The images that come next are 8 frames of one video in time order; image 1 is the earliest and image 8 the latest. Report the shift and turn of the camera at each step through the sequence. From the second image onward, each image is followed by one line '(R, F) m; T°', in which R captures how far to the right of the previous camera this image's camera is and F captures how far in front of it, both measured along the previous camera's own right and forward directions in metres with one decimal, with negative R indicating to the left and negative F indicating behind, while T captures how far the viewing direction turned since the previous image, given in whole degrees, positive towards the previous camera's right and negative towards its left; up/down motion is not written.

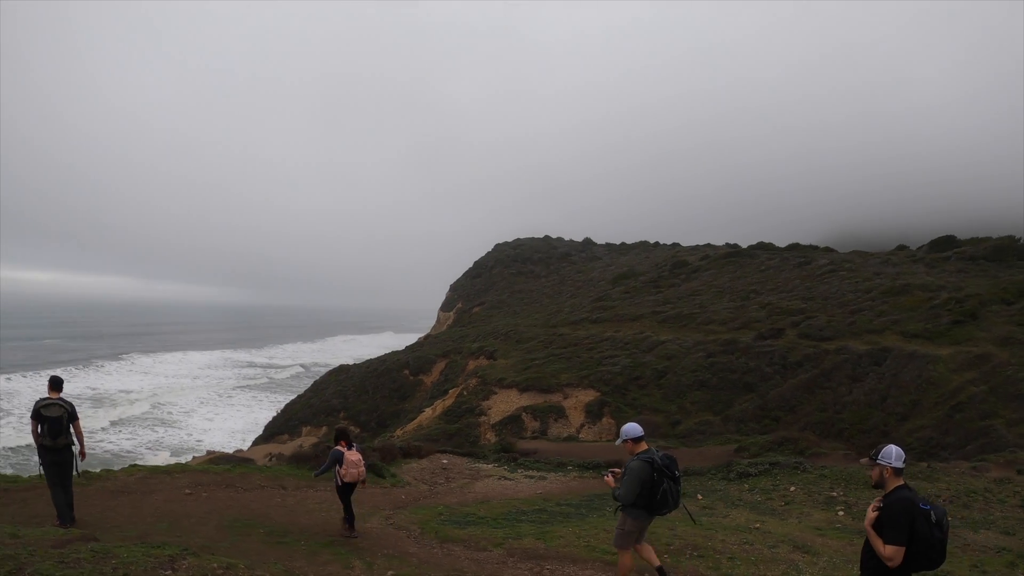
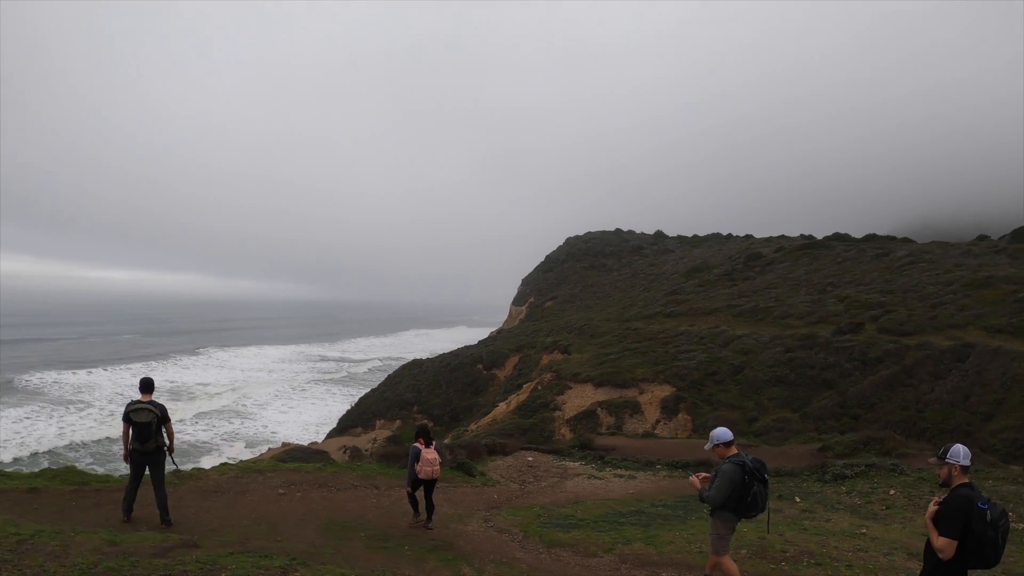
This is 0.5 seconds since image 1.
(-1.7, +0.6) m; -1°
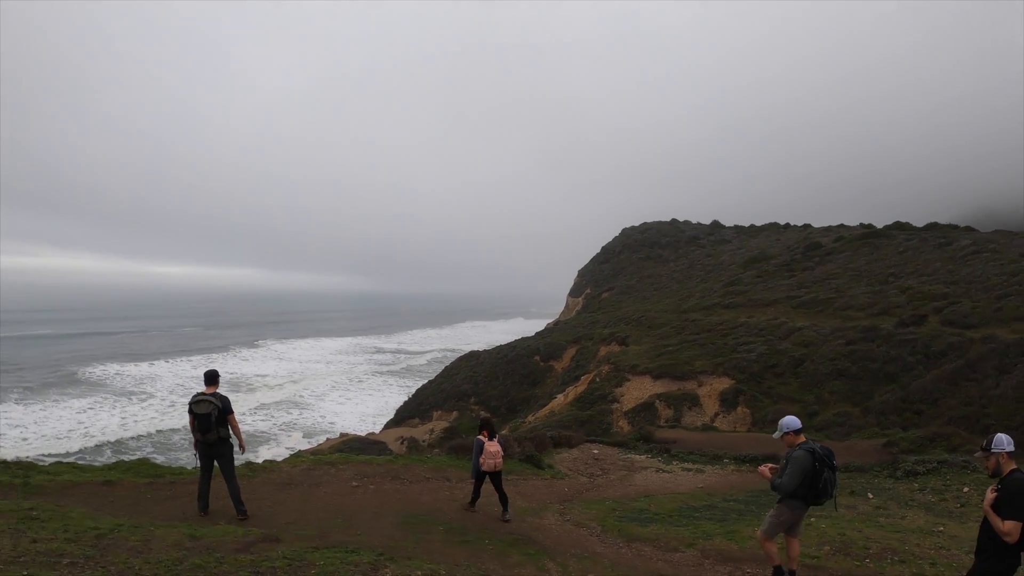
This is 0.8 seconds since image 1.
(-1.1, +0.3) m; -1°
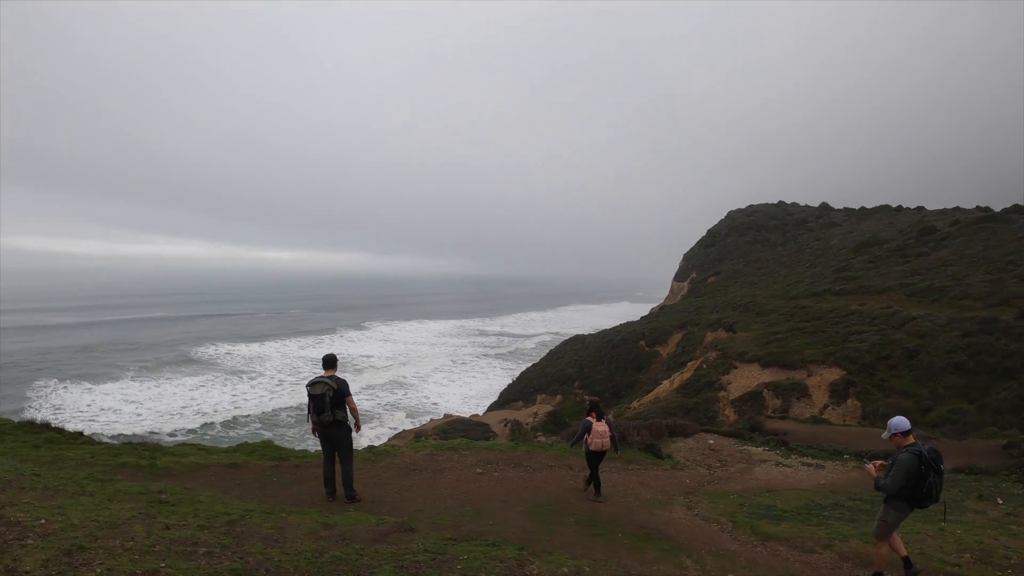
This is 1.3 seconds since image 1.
(-1.5, +0.5) m; -3°
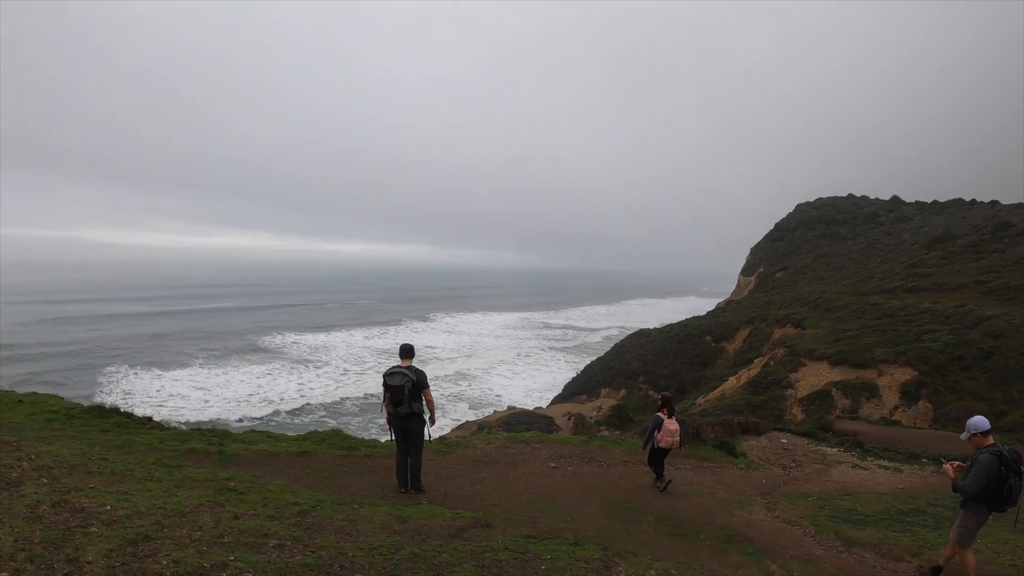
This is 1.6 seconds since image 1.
(-0.8, +0.3) m; -2°
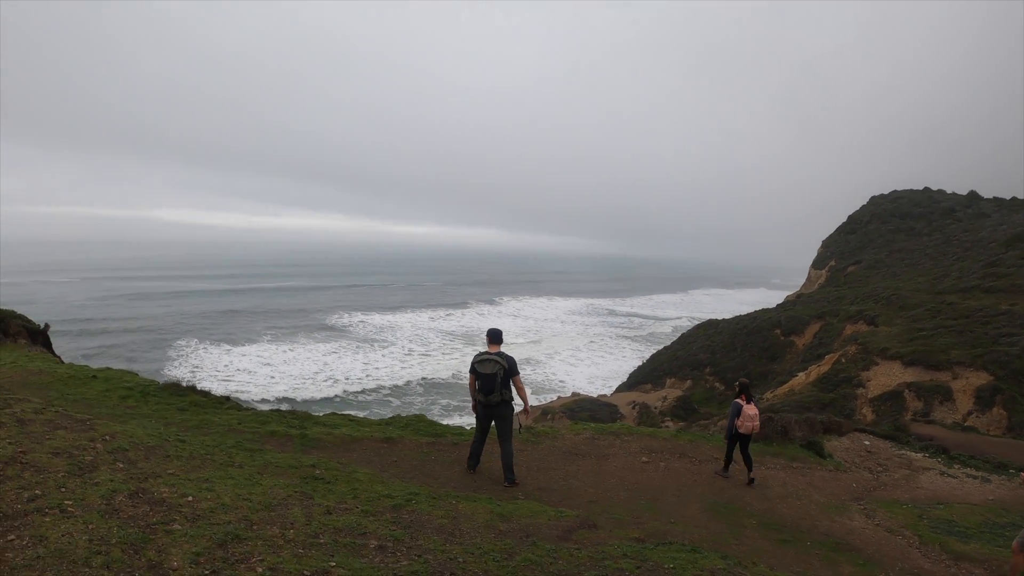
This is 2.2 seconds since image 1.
(-1.1, +0.4) m; -1°
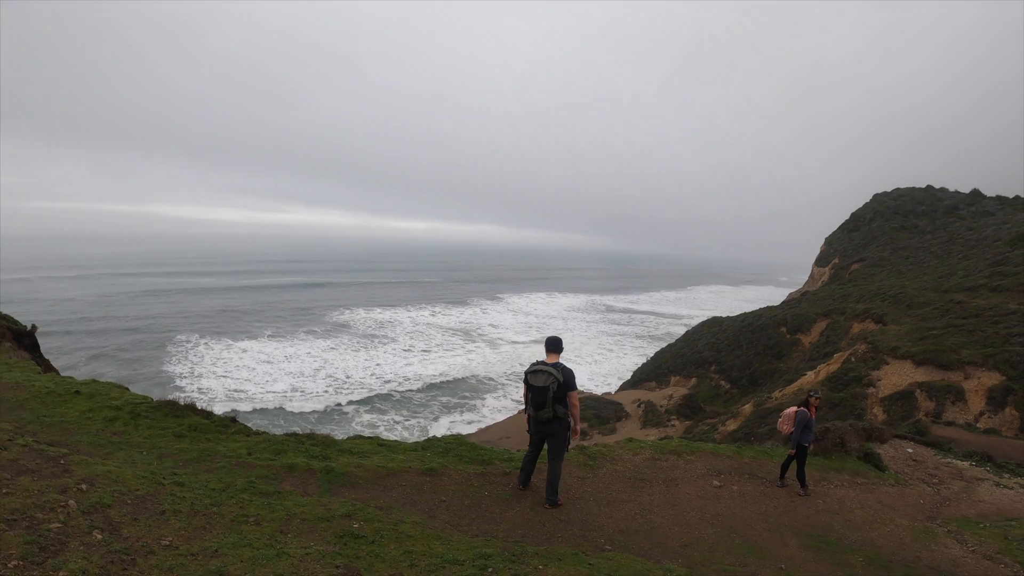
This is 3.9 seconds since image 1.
(-1.2, +1.1) m; +5°
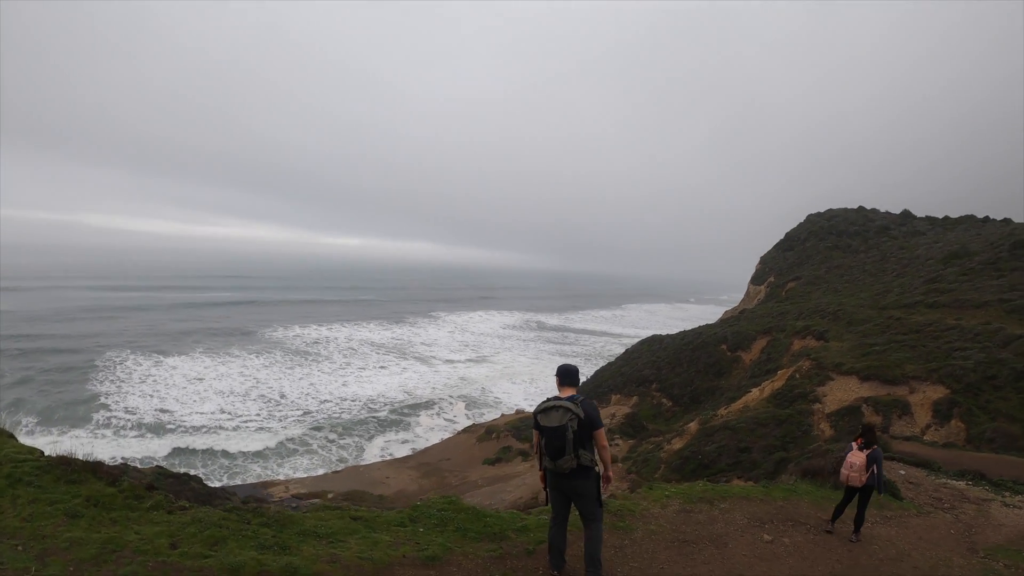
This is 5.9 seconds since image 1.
(-1.0, +1.6) m; +10°
